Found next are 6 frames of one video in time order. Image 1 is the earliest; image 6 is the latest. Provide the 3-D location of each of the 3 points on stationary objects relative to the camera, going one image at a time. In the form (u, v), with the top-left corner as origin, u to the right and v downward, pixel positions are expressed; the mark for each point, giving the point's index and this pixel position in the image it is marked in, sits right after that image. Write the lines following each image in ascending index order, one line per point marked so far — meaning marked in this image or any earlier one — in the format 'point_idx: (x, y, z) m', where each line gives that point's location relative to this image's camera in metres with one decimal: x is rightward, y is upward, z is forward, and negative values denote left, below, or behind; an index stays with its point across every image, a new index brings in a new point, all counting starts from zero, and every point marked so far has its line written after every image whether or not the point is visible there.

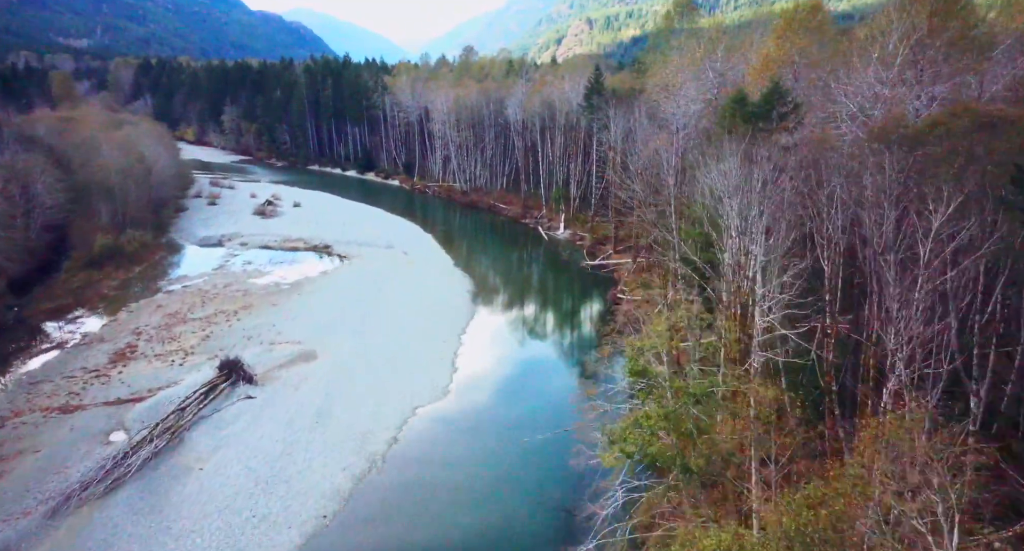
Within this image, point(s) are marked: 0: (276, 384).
0: (-7.9, -3.7, +19.6) m
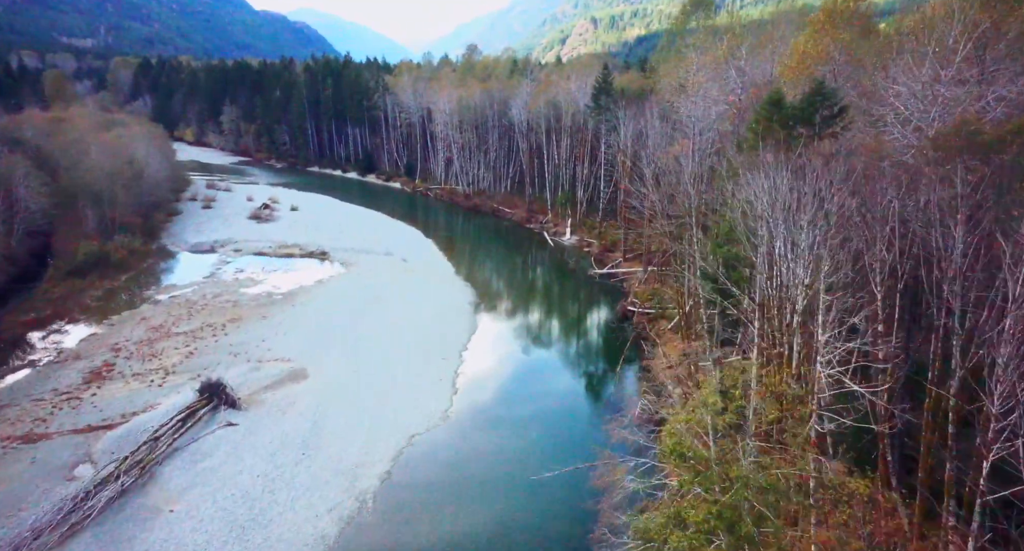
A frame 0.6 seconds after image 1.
0: (-7.8, -4.1, +18.1) m
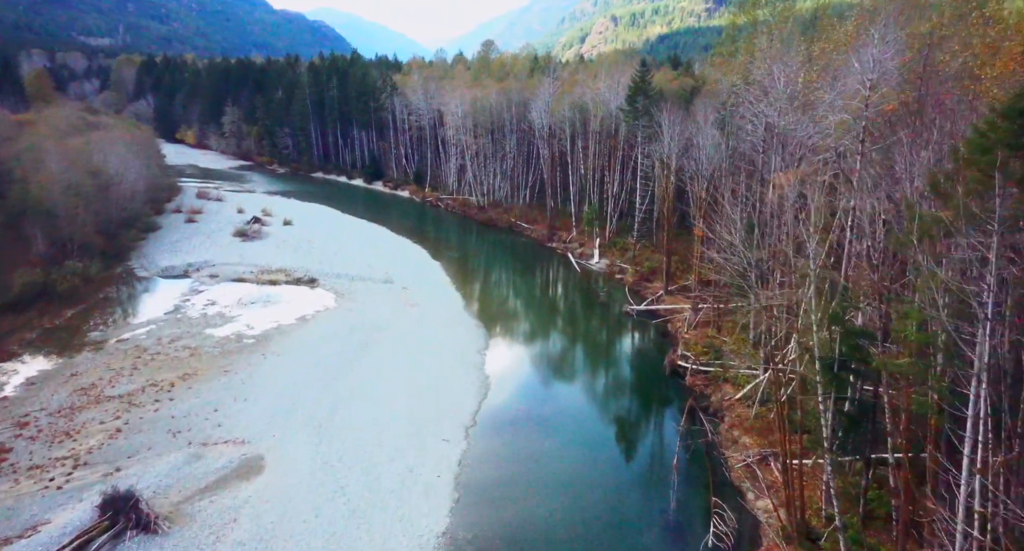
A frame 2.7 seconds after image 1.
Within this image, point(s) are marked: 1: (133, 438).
0: (-7.3, -5.8, +13.0) m
1: (-10.7, -4.6, +16.4) m
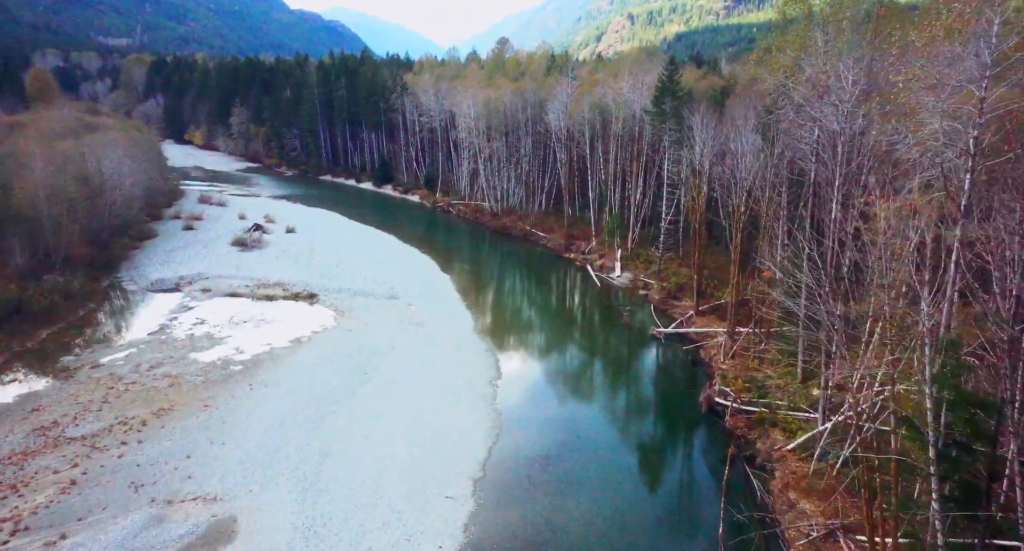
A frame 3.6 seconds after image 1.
0: (-7.0, -6.5, +10.7) m
1: (-10.4, -5.3, +14.2) m
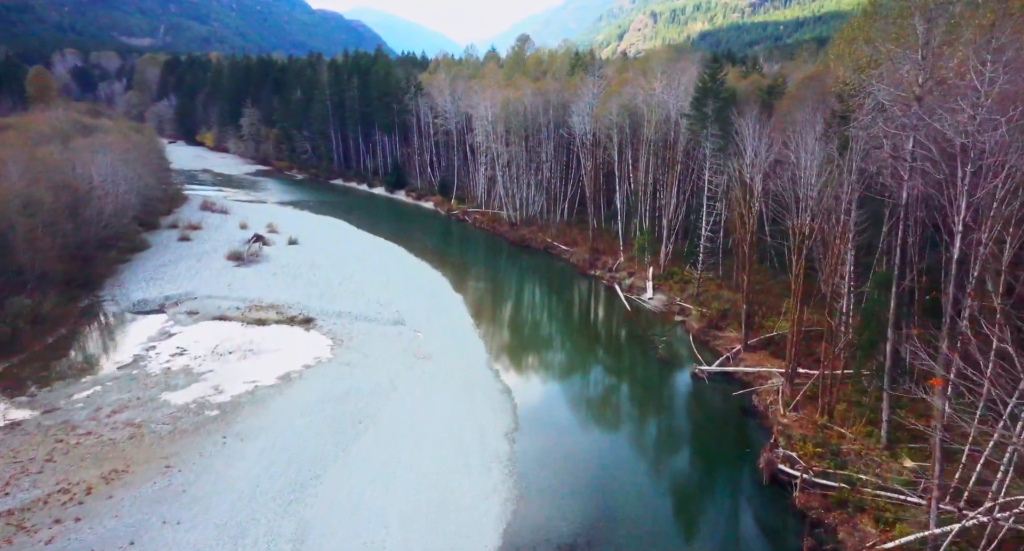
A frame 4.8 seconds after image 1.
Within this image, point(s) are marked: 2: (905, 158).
0: (-6.7, -7.5, +7.7) m
1: (-10.0, -6.3, +11.3) m
2: (+9.6, +2.9, +14.3) m
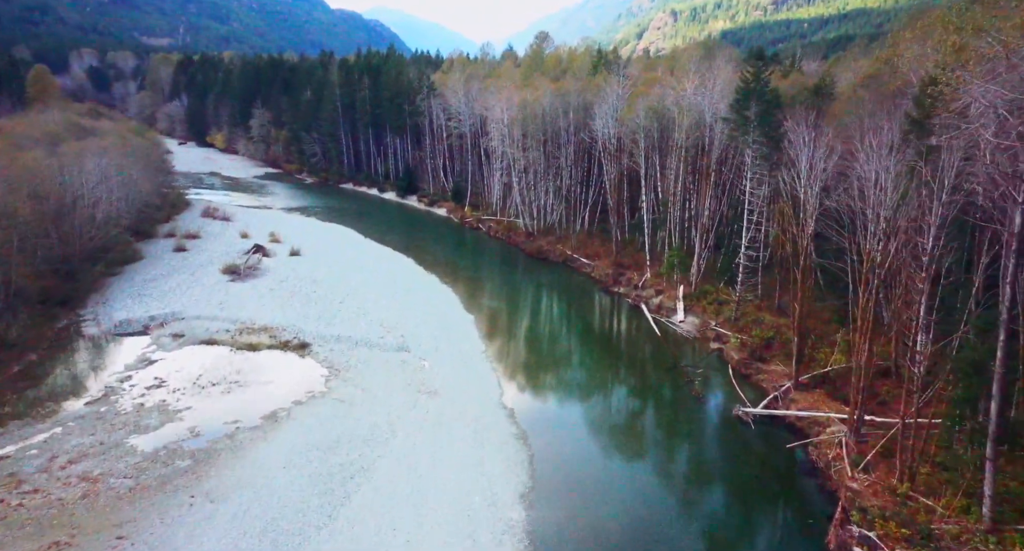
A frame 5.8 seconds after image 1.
0: (-6.6, -8.3, +5.2) m
1: (-9.7, -7.1, +8.9) m
2: (+10.0, +1.9, +11.4) m
